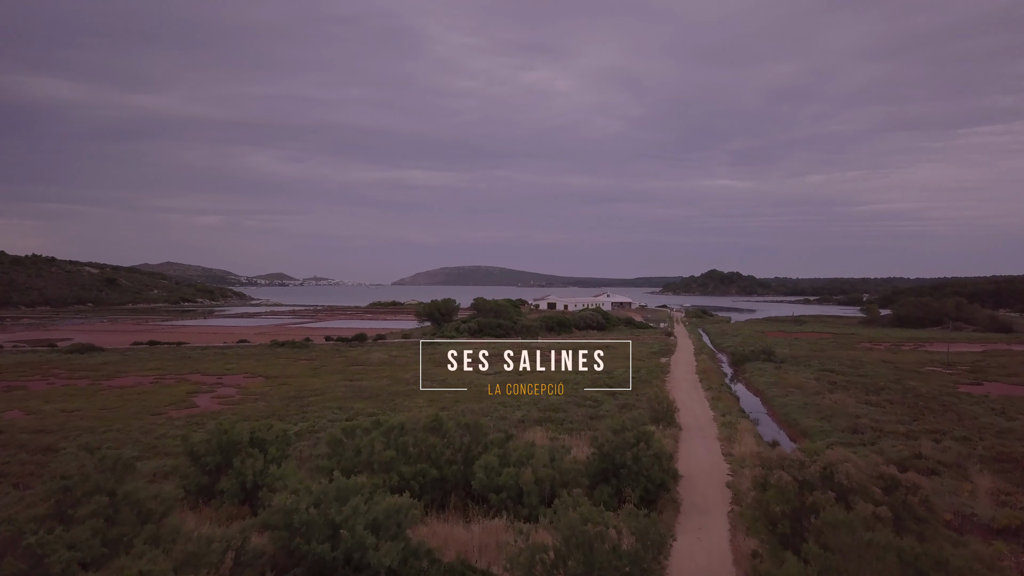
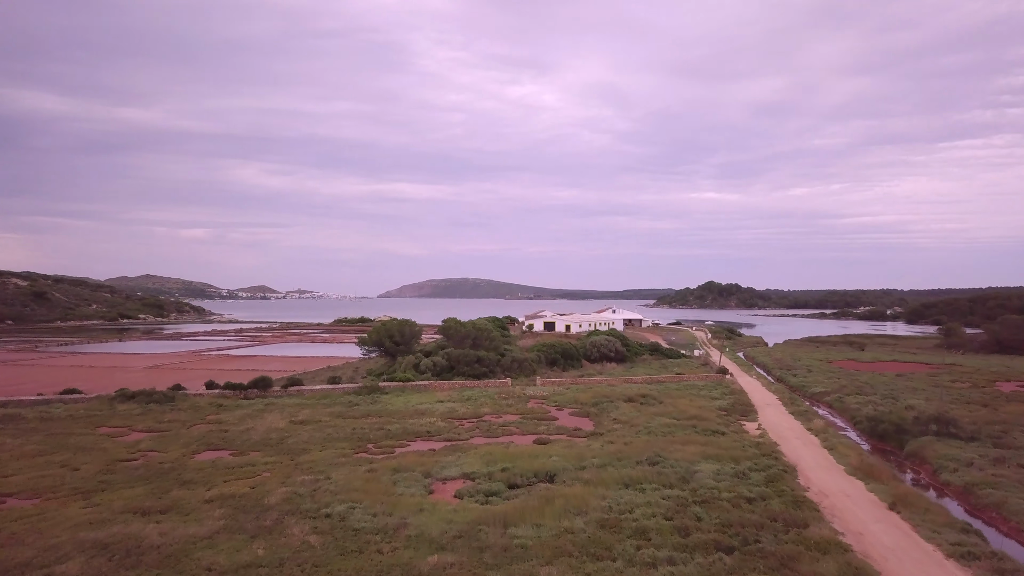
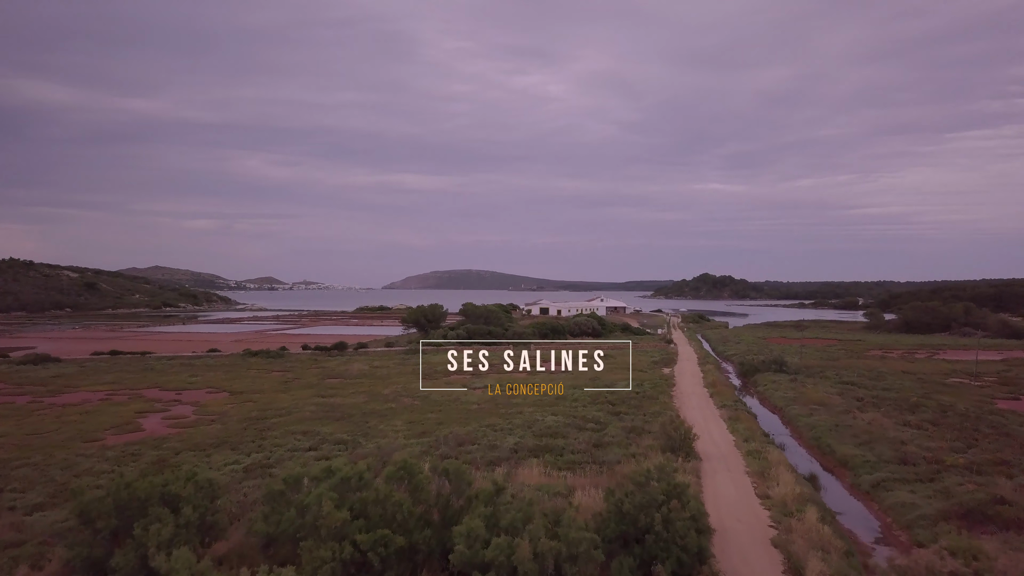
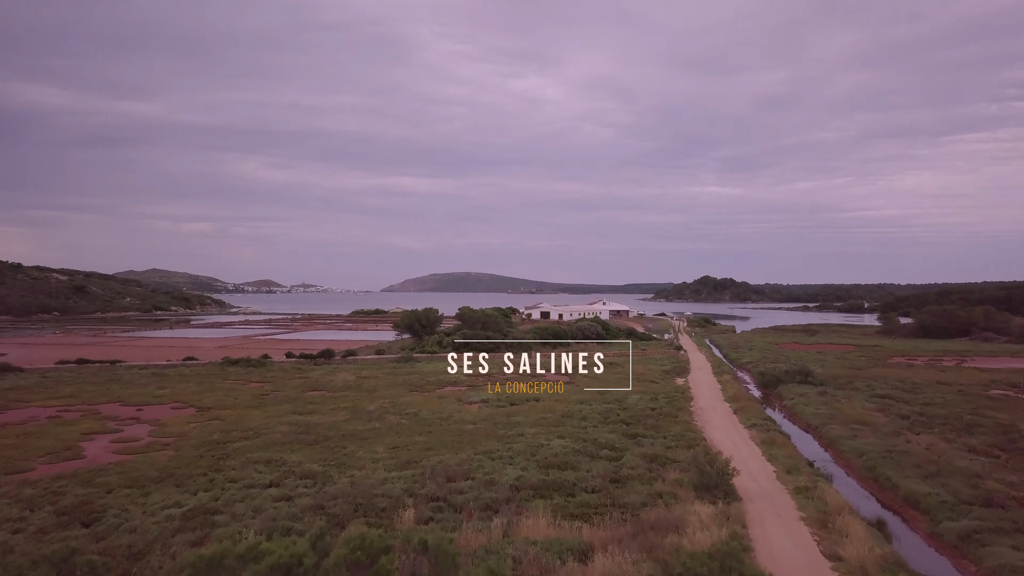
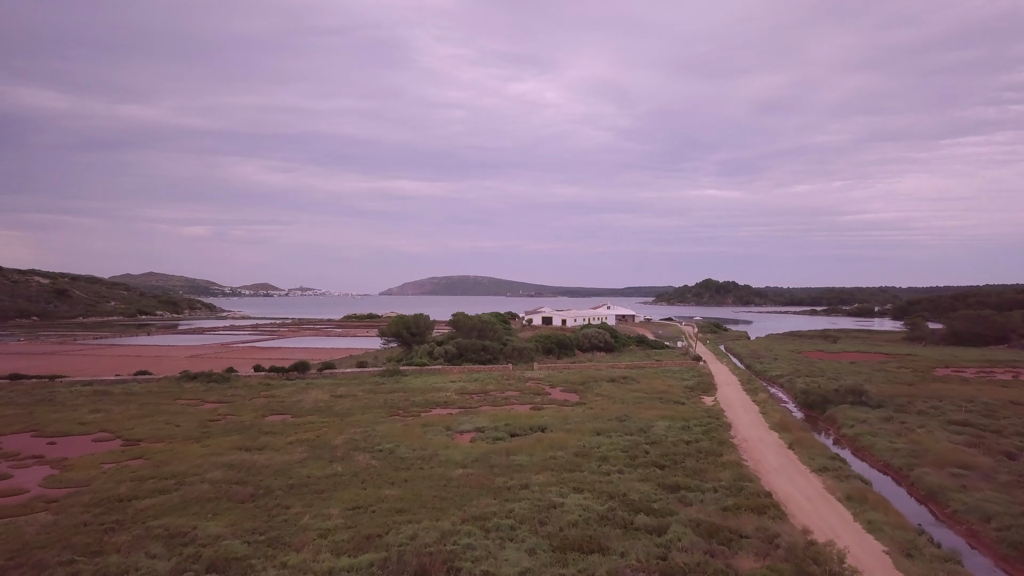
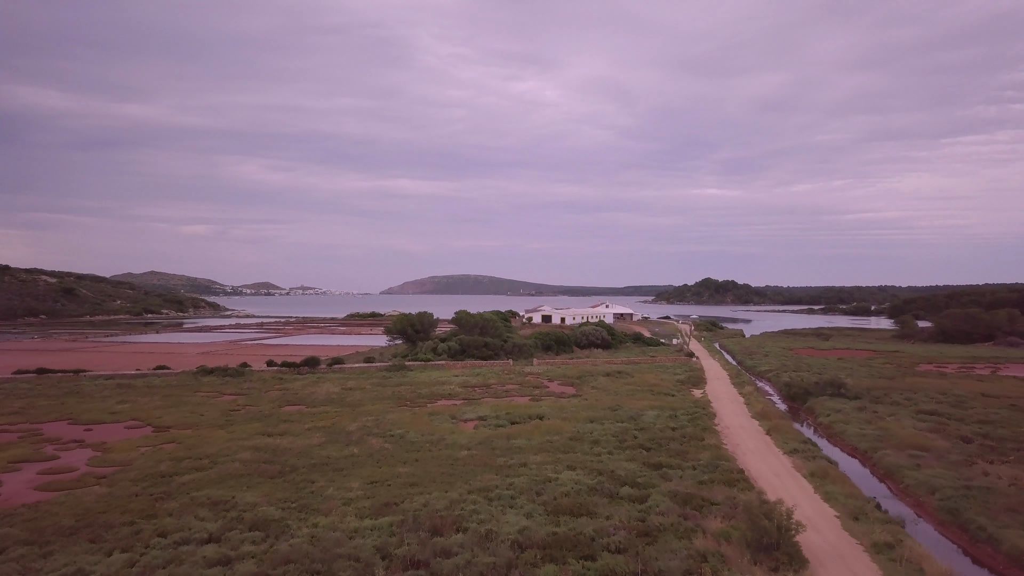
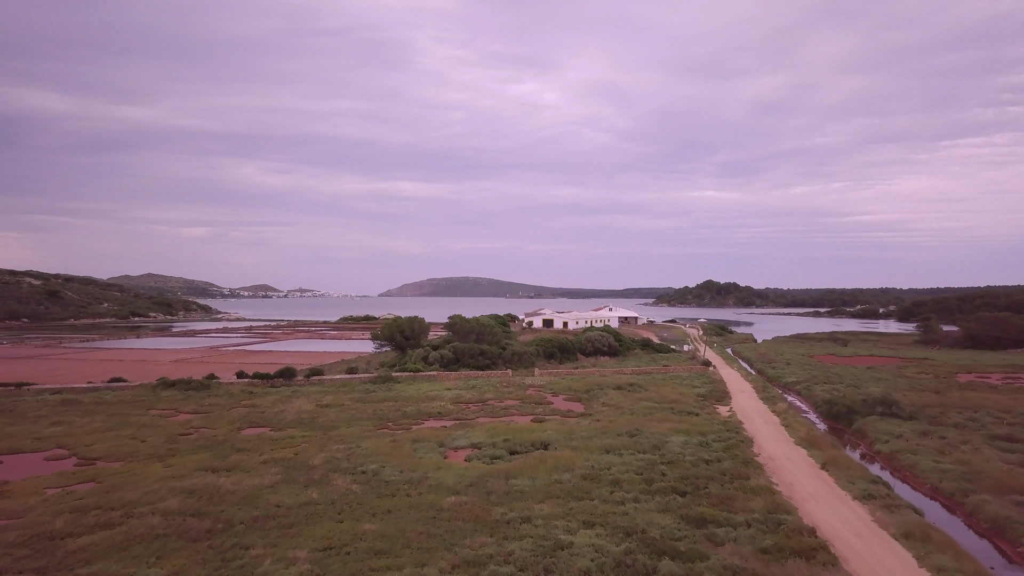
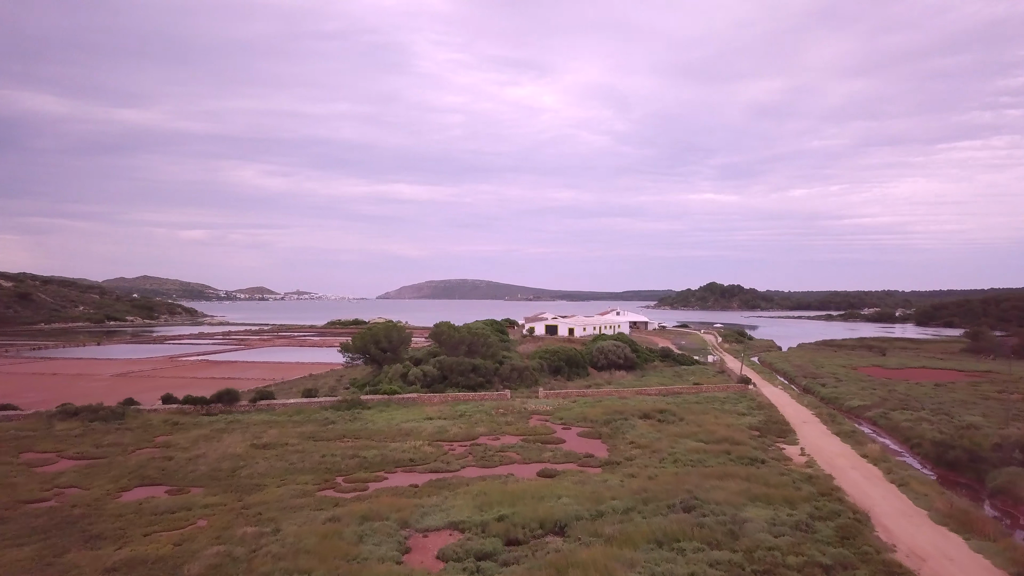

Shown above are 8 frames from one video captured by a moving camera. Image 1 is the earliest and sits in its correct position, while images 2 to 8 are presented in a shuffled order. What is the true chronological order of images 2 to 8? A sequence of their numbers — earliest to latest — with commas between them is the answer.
3, 4, 6, 5, 7, 2, 8
